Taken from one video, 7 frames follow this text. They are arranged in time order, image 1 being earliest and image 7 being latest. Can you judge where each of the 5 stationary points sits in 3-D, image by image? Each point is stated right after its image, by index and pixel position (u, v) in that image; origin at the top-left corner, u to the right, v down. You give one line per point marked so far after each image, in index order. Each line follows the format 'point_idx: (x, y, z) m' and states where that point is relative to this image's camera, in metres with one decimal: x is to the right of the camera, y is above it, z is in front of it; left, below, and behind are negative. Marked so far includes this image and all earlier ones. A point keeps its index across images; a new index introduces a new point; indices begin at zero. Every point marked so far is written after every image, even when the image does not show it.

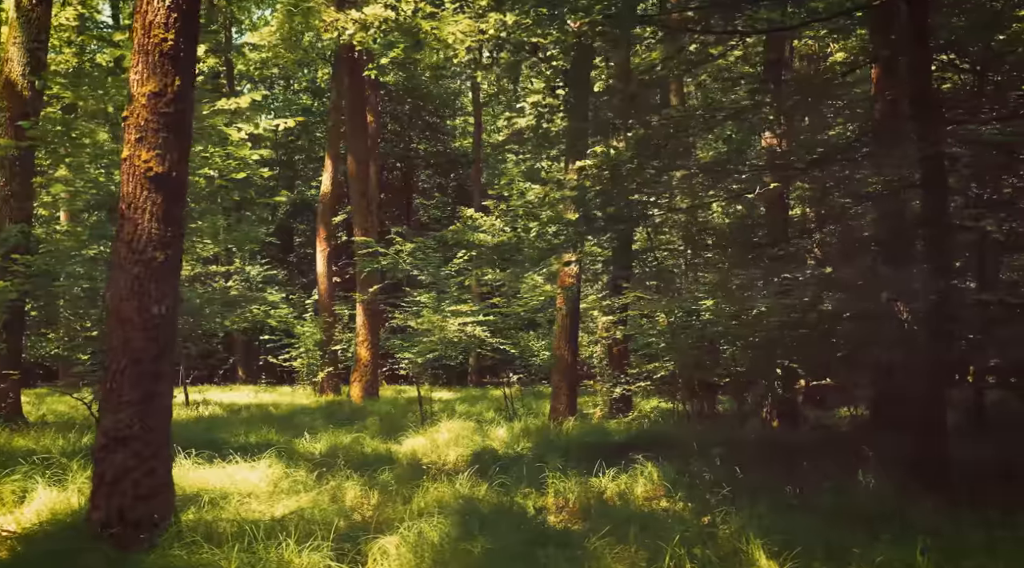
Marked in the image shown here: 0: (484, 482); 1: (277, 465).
0: (-0.4, -2.1, +12.9) m
1: (-2.6, -1.9, +13.2) m
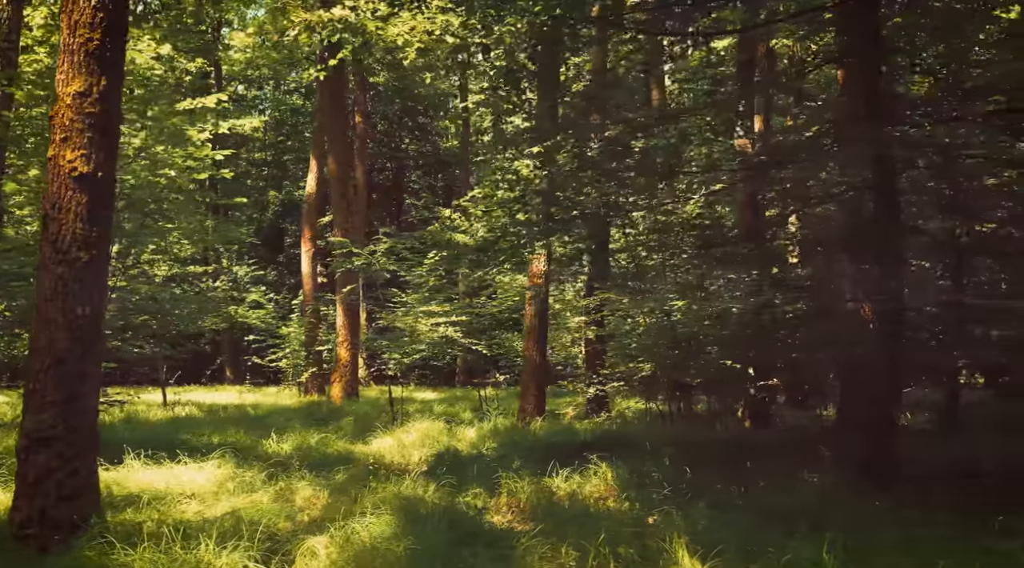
0: (-0.9, -2.1, +12.9) m
1: (-3.1, -1.9, +13.2) m
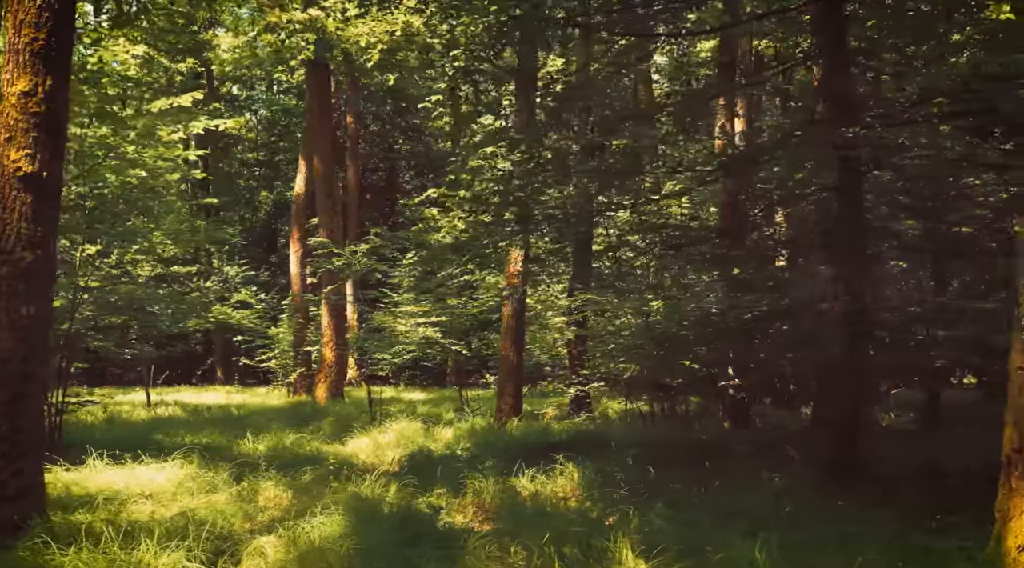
0: (-1.3, -2.1, +12.9) m
1: (-3.4, -1.9, +13.2) m
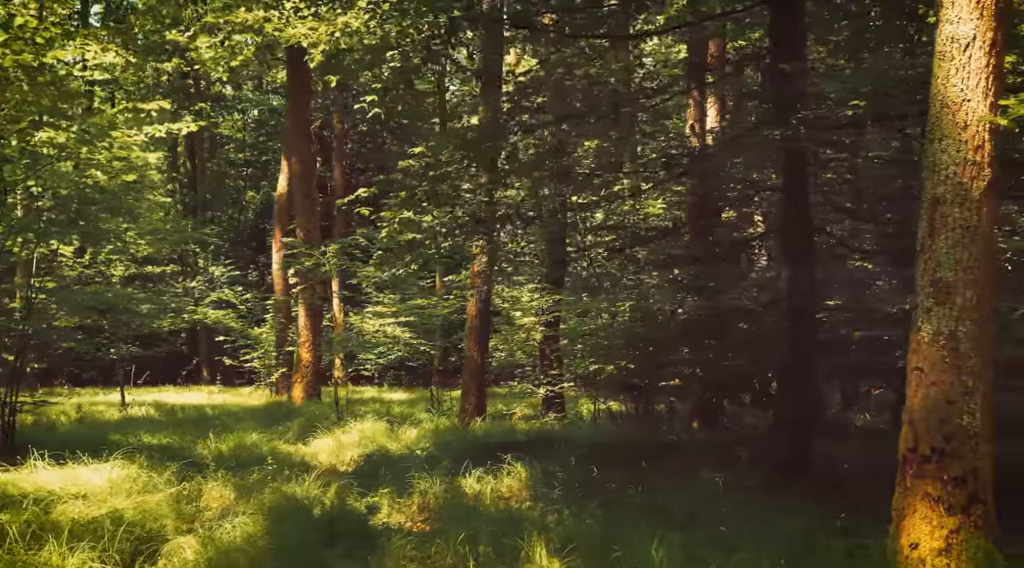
0: (-1.8, -2.1, +12.9) m
1: (-4.0, -1.9, +13.2) m
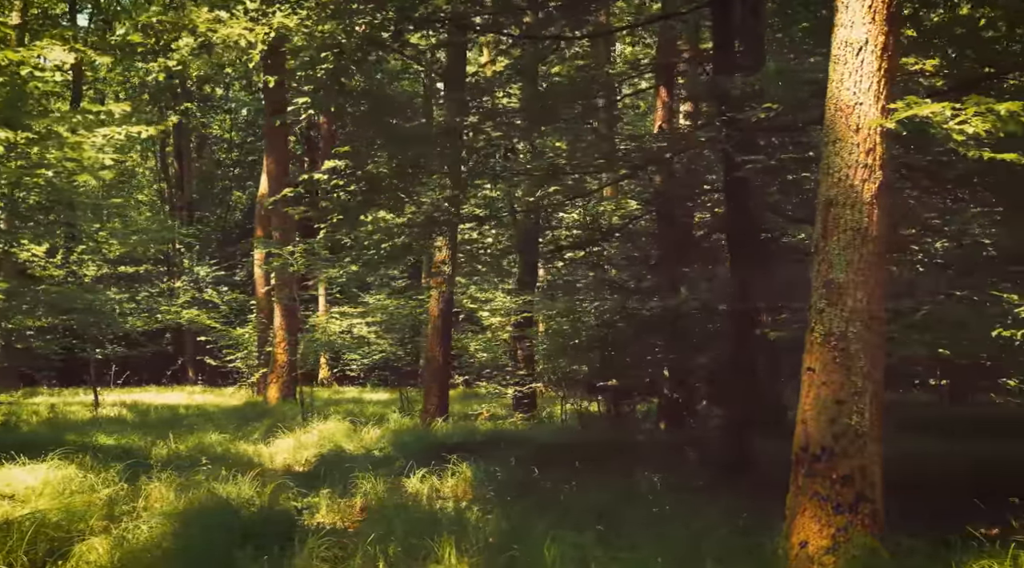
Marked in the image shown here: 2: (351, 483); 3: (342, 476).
0: (-2.4, -2.1, +12.9) m
1: (-4.6, -1.9, +13.1) m
2: (-1.7, -2.1, +13.4) m
3: (-1.9, -2.1, +13.9) m
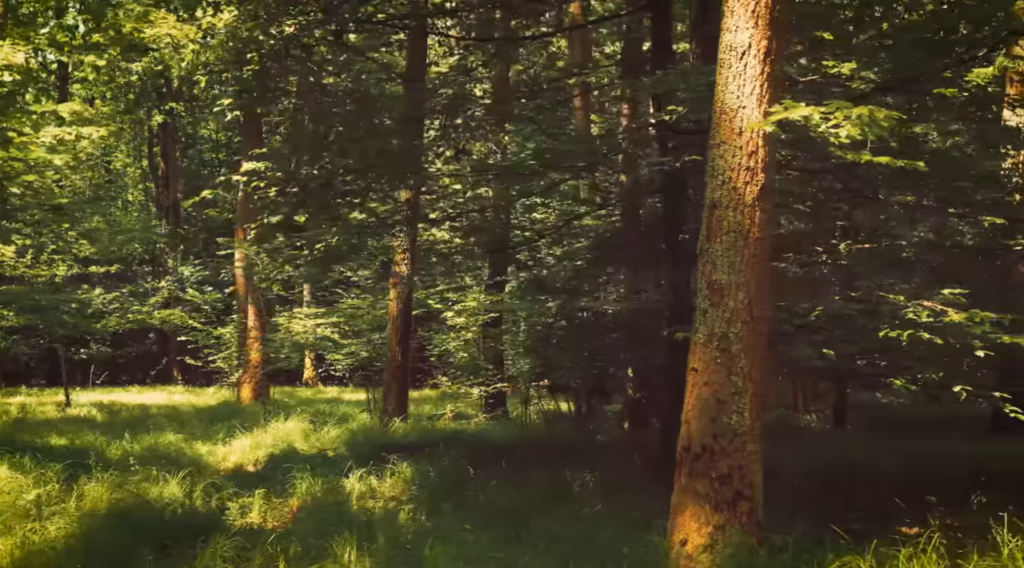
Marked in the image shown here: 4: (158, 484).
0: (-3.1, -2.1, +12.9) m
1: (-5.3, -1.9, +13.1) m
2: (-2.4, -2.1, +13.4) m
3: (-2.6, -2.1, +13.9) m
4: (-3.5, -2.0, +12.7) m
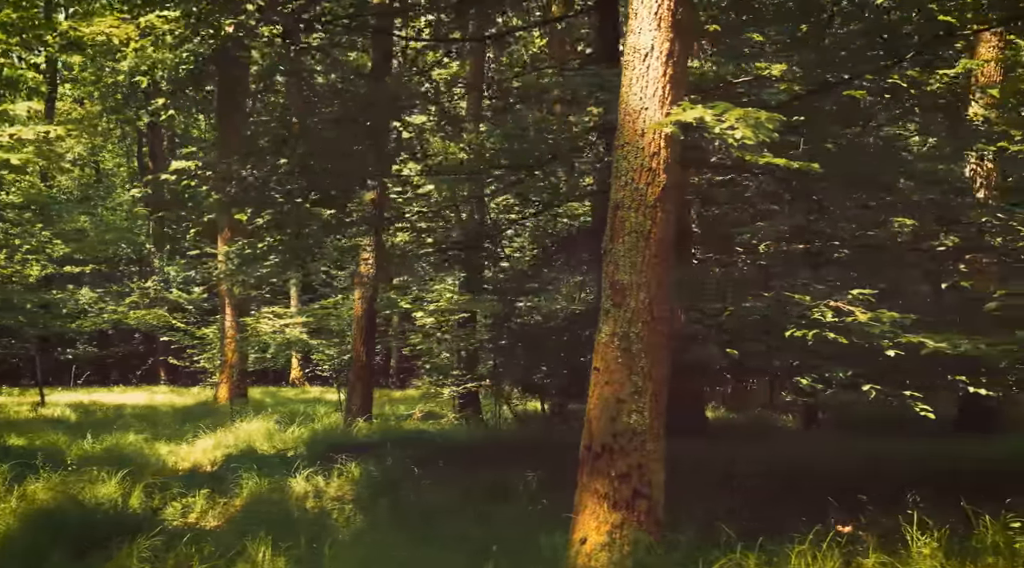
0: (-3.7, -2.1, +12.9) m
1: (-5.9, -1.9, +13.0) m
2: (-3.0, -2.1, +13.4) m
3: (-3.1, -2.1, +13.9) m
4: (-4.1, -2.0, +12.7) m
